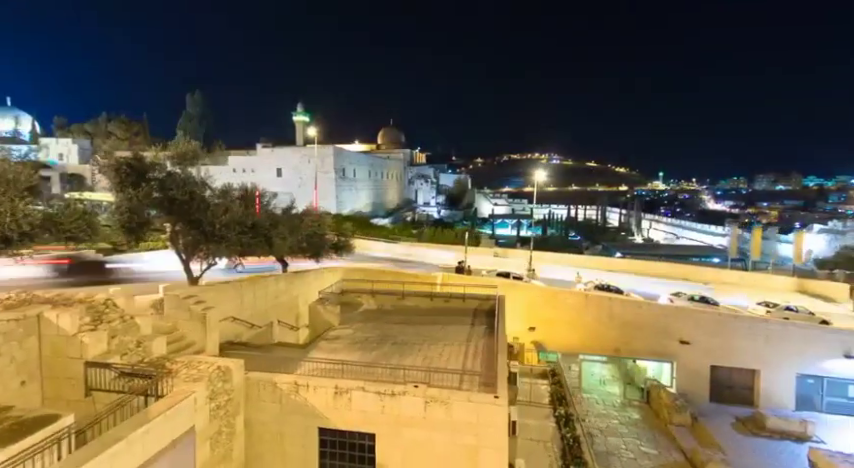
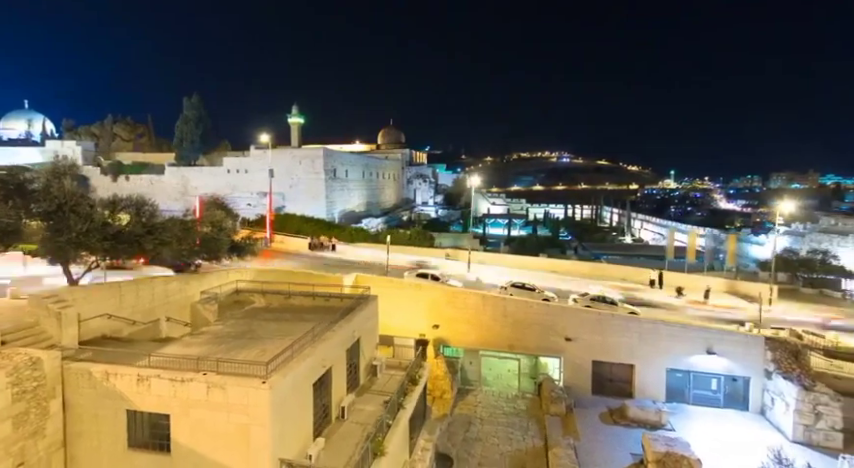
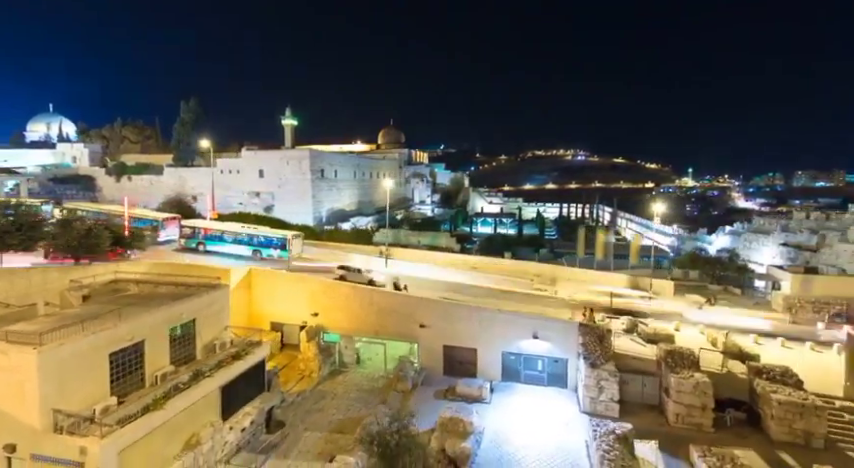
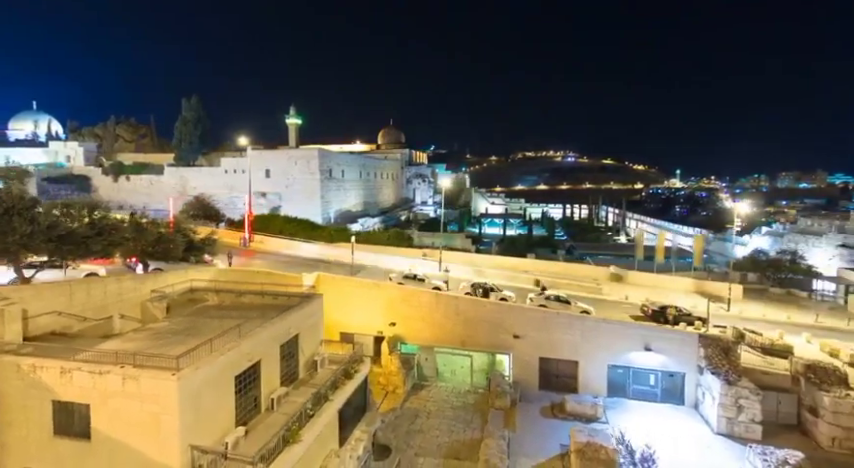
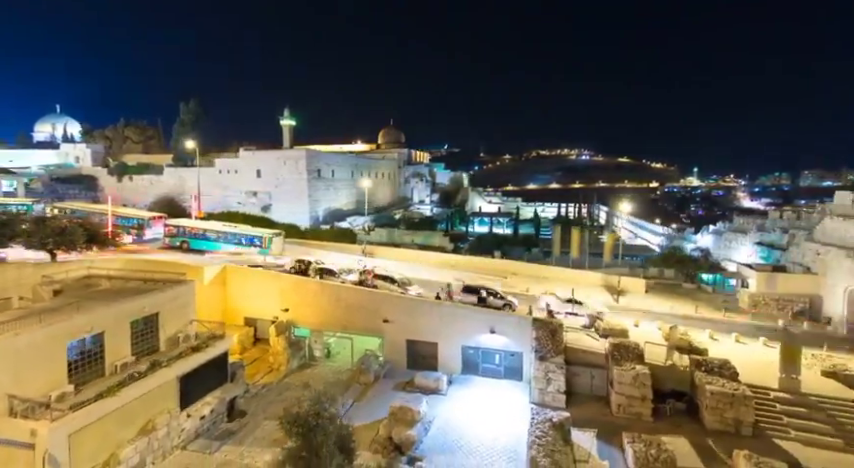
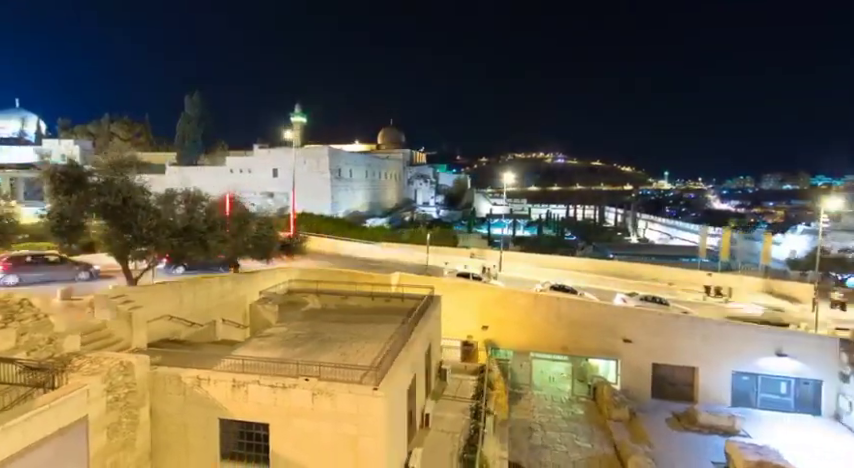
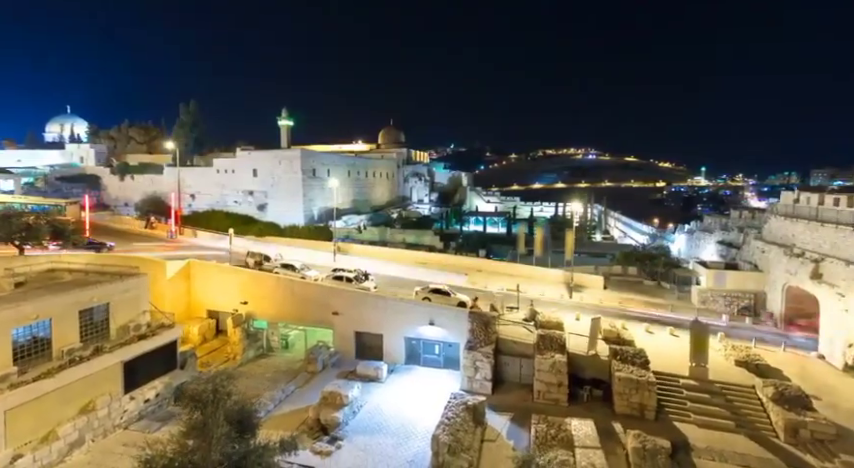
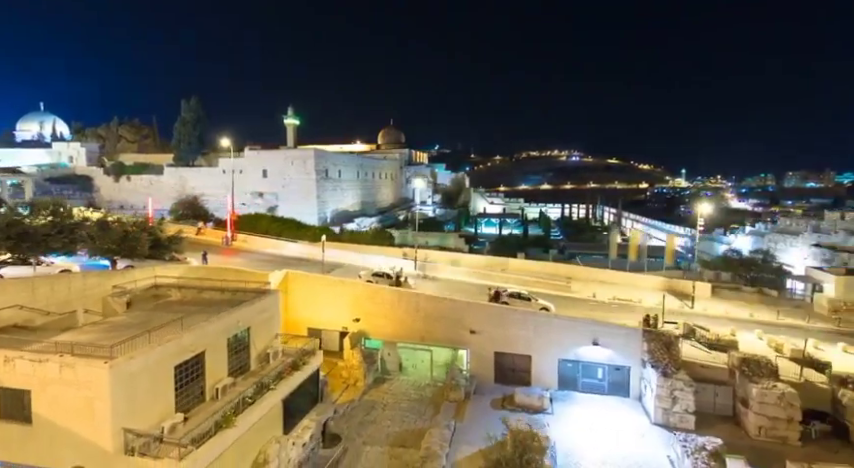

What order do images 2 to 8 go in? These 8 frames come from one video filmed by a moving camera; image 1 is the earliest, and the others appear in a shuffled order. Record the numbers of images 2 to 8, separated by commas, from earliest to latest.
6, 2, 4, 8, 3, 5, 7
